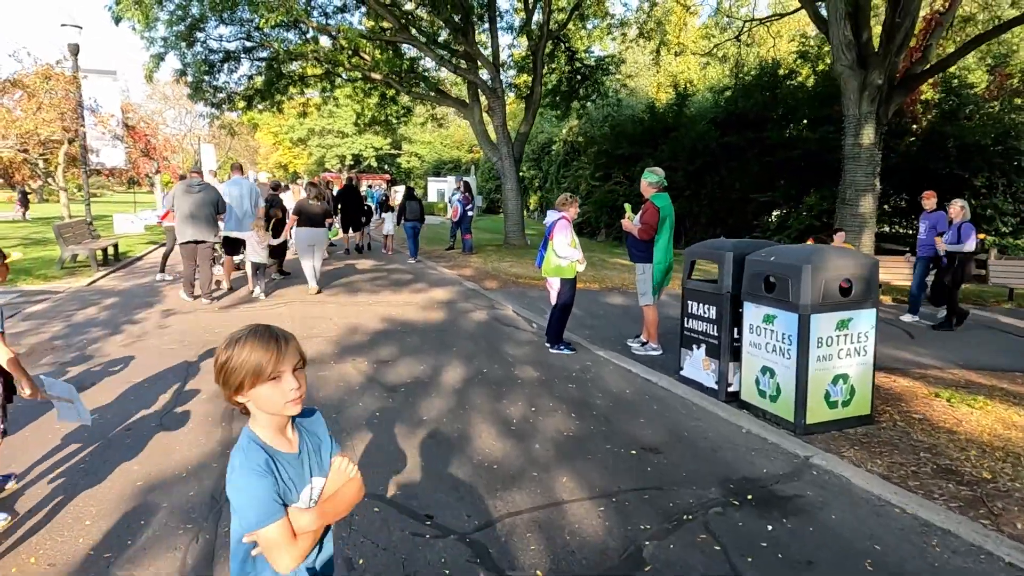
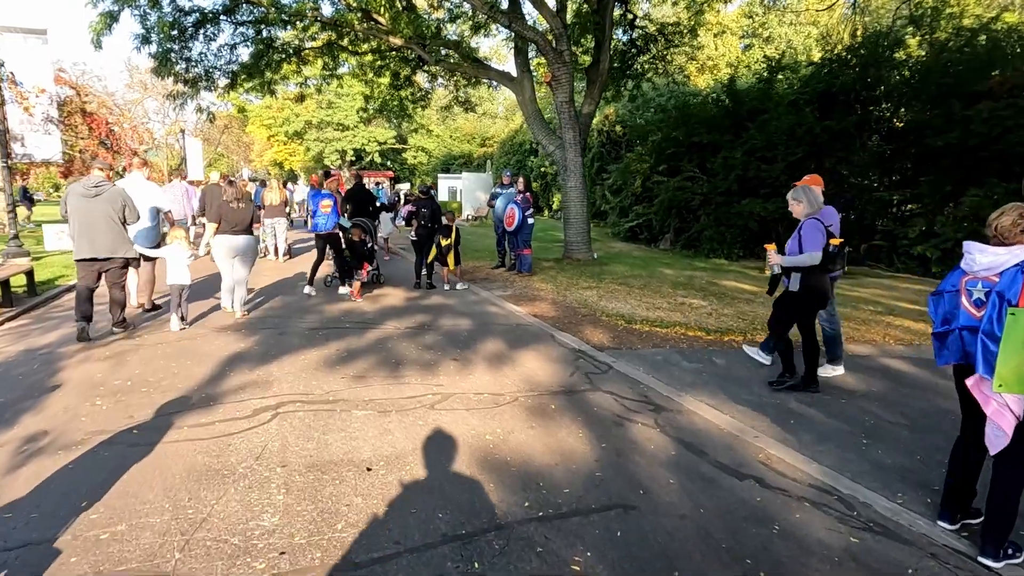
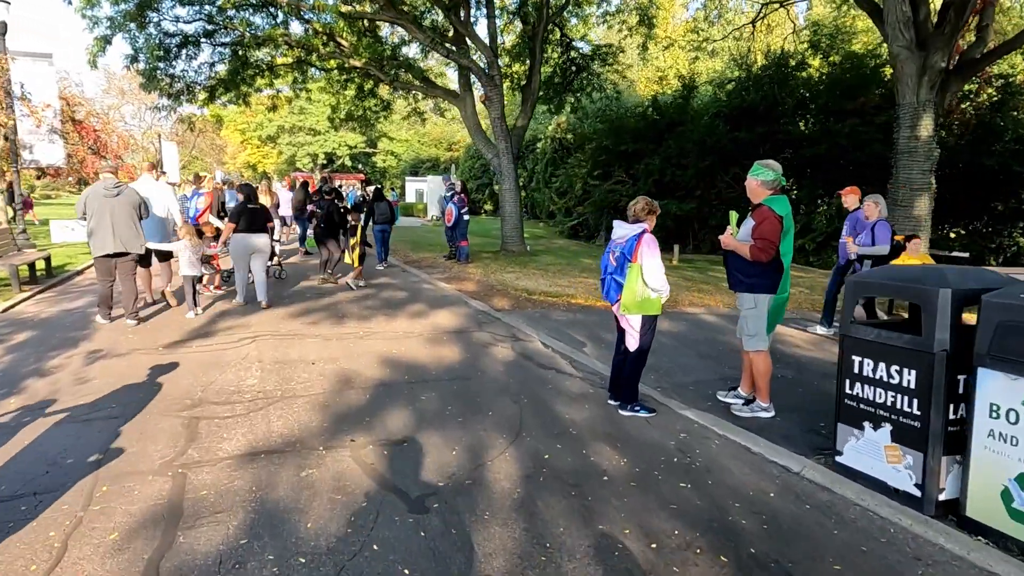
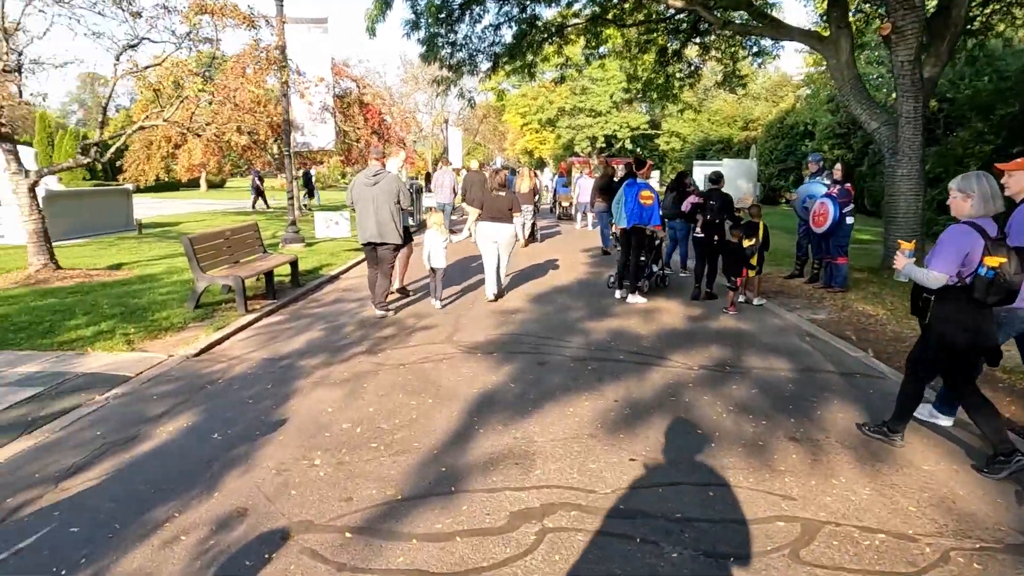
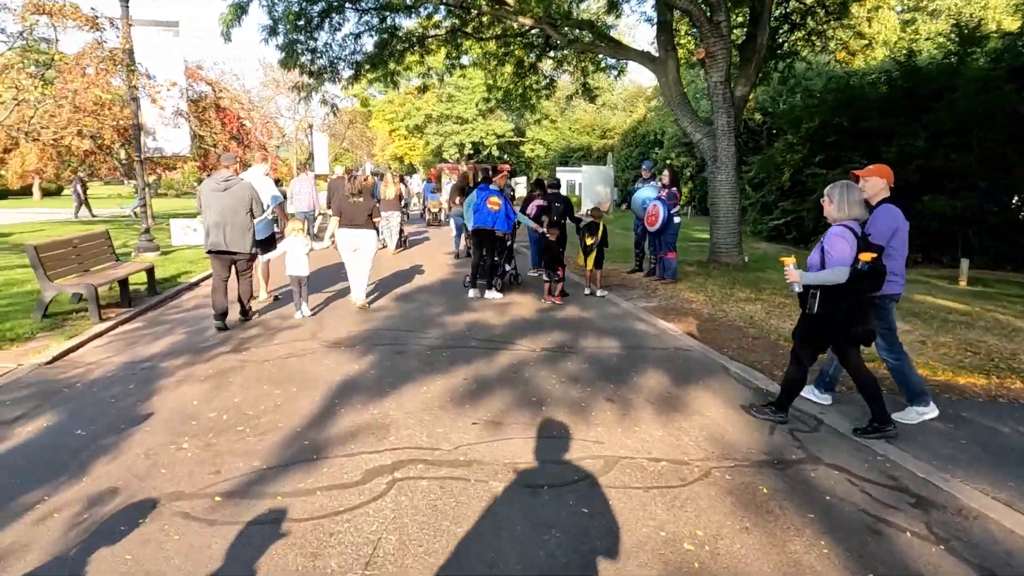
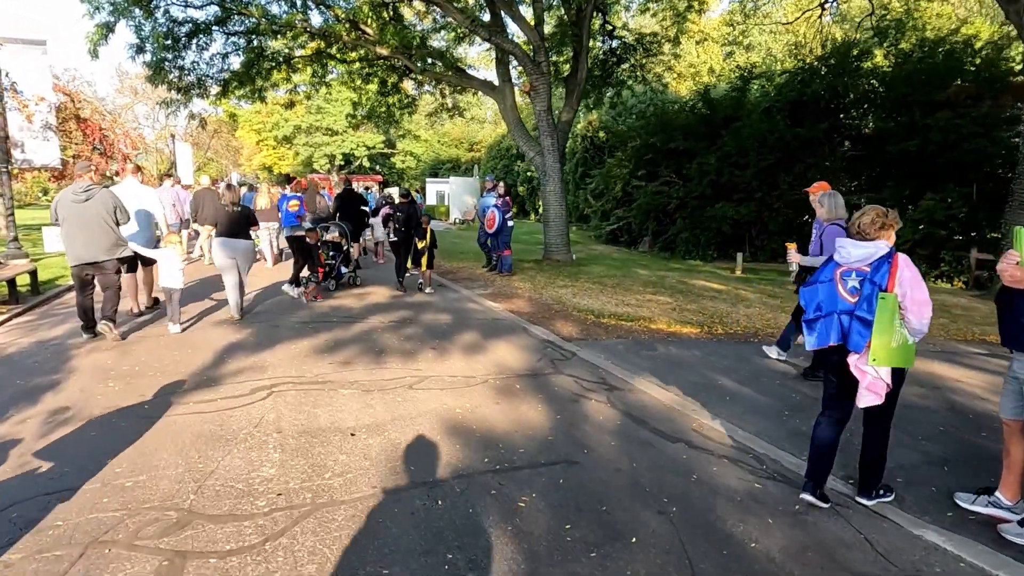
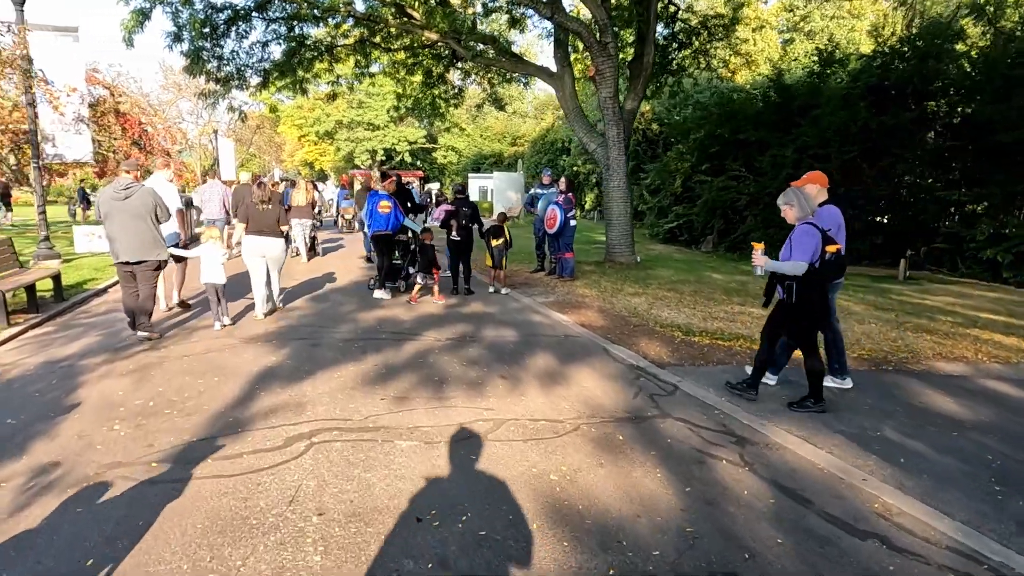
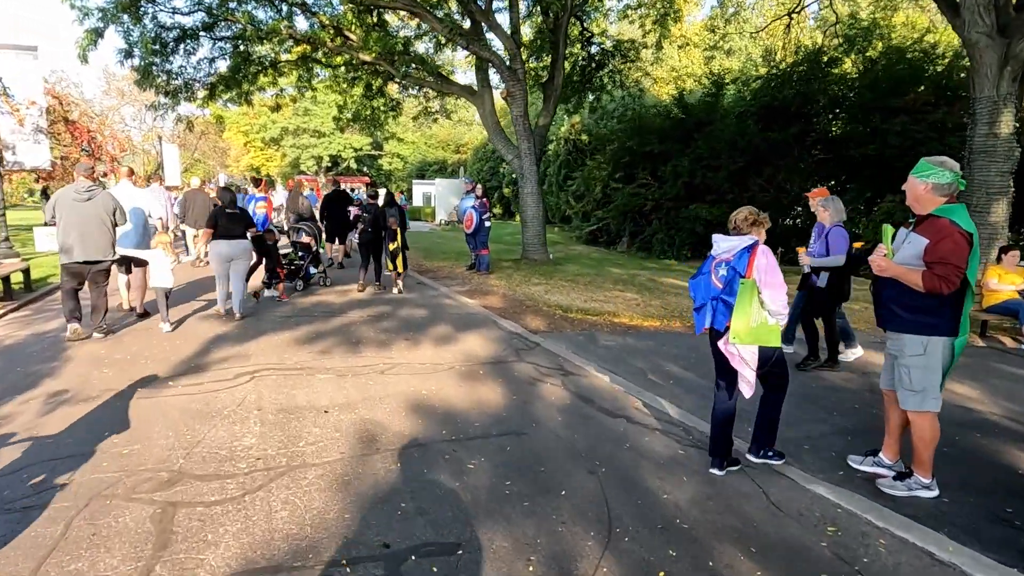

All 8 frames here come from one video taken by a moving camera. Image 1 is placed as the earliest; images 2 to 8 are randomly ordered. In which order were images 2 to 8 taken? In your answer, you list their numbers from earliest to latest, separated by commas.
3, 8, 6, 2, 7, 5, 4
